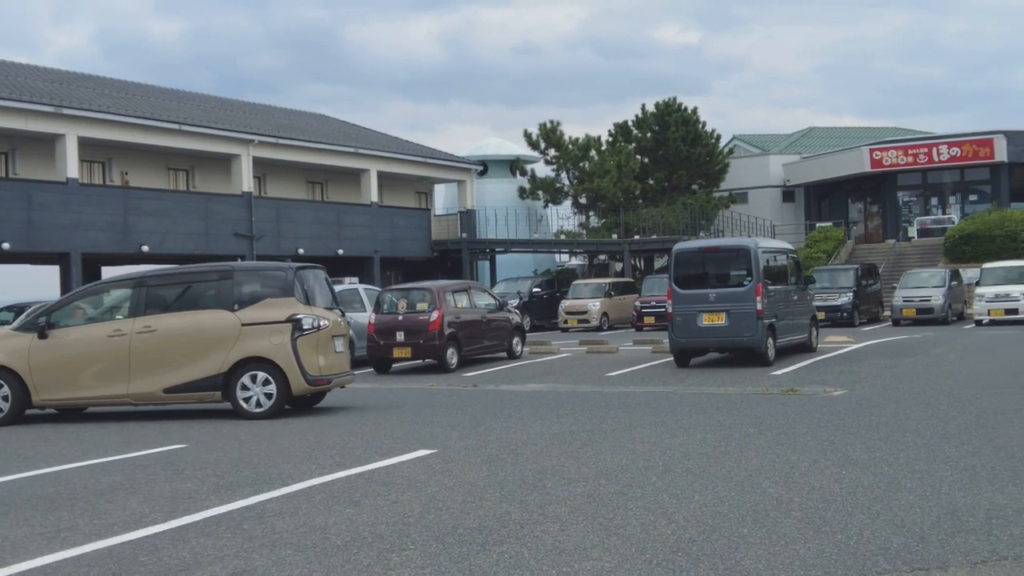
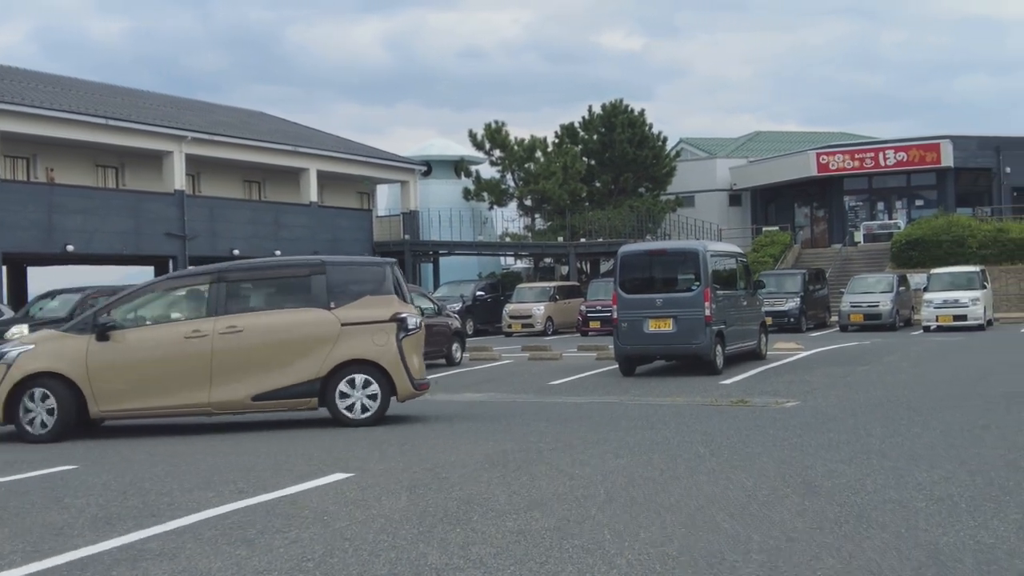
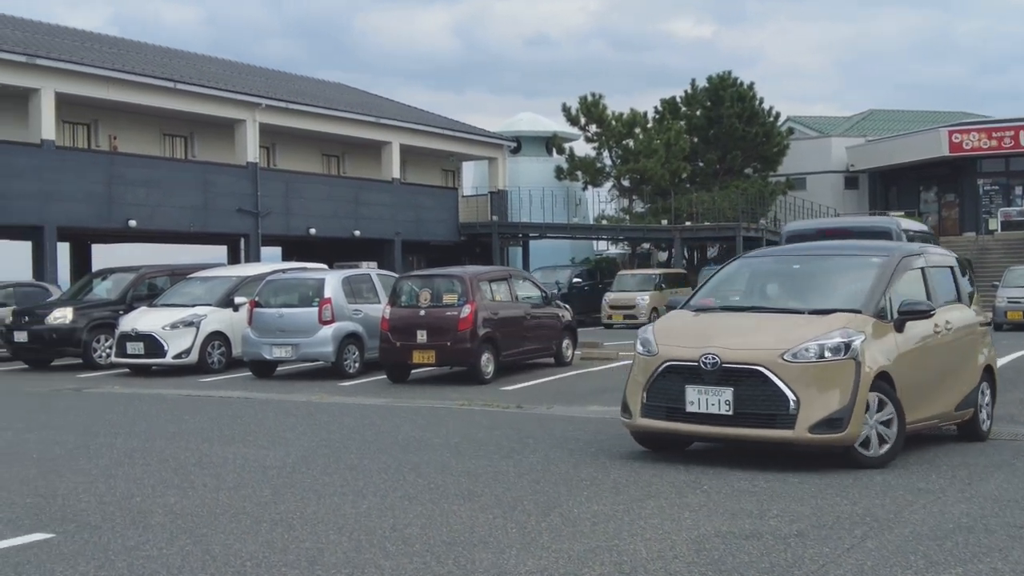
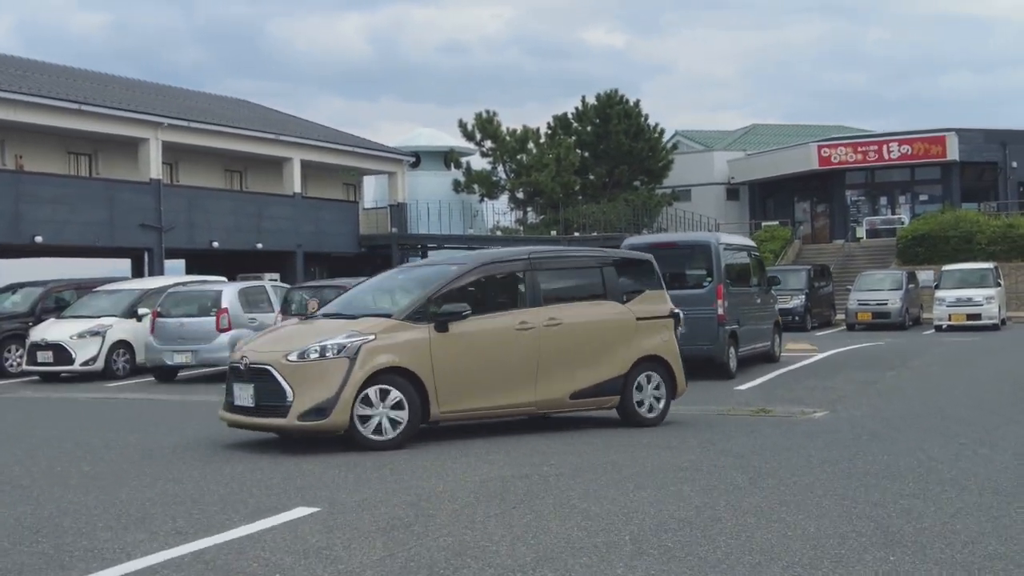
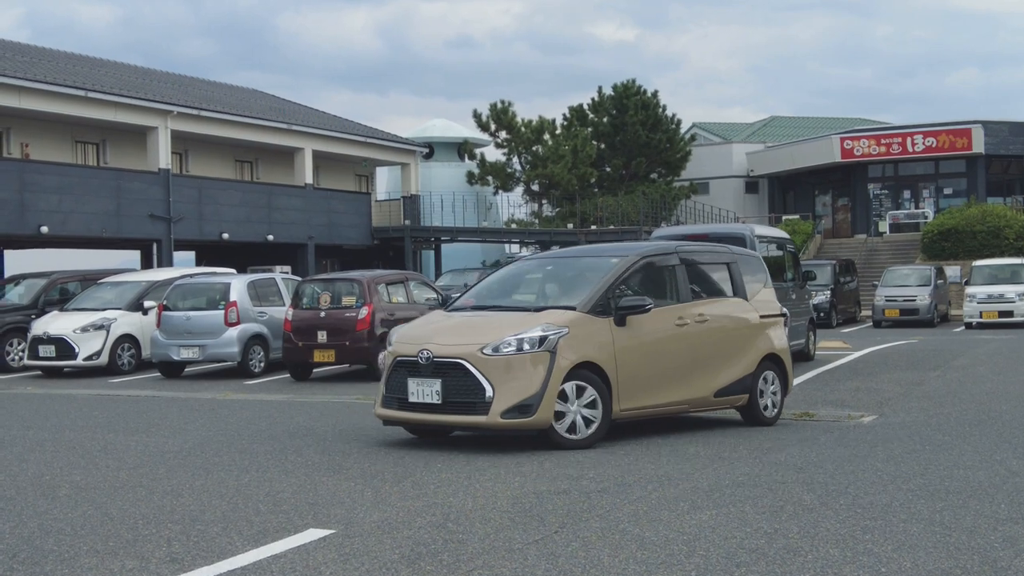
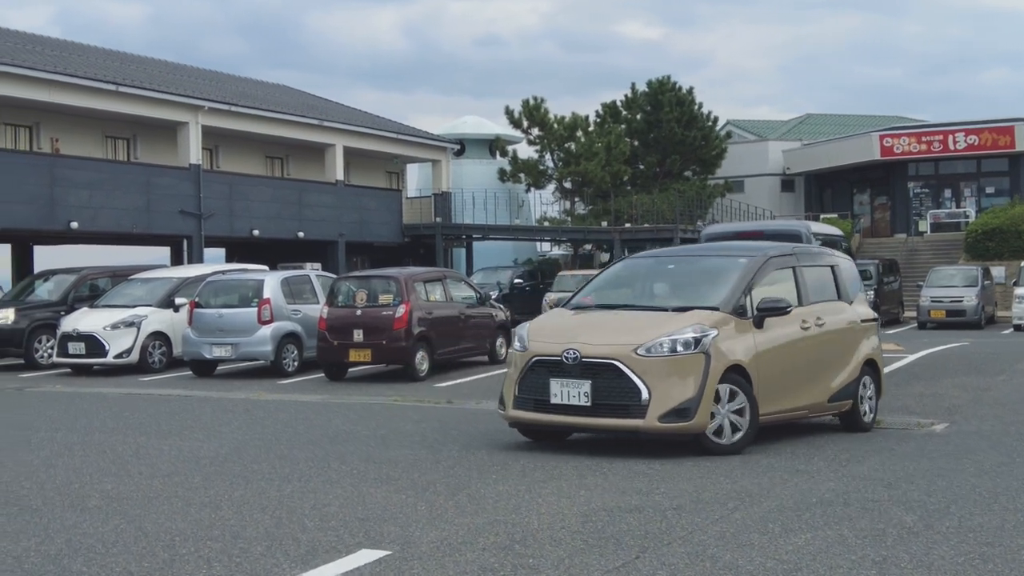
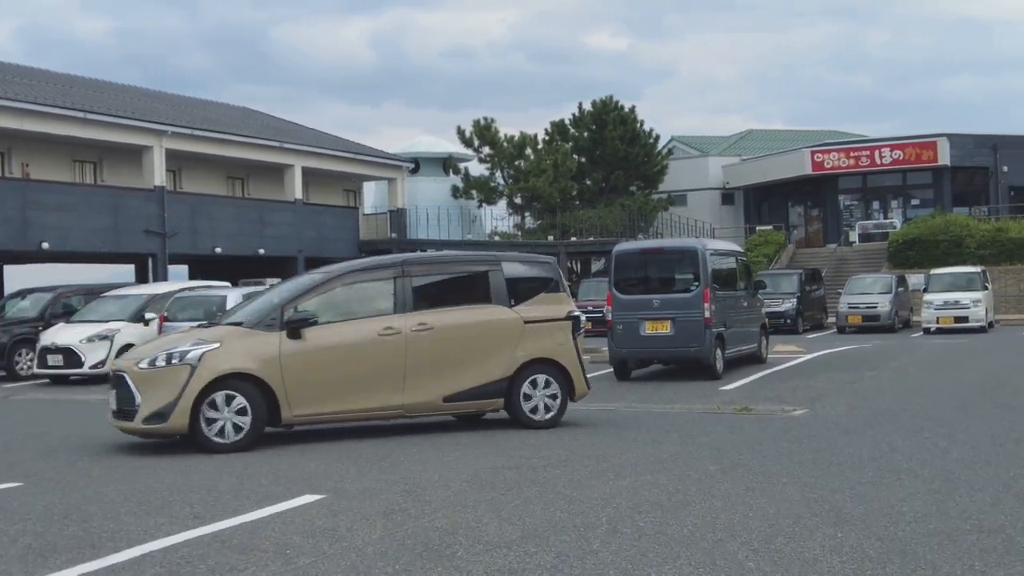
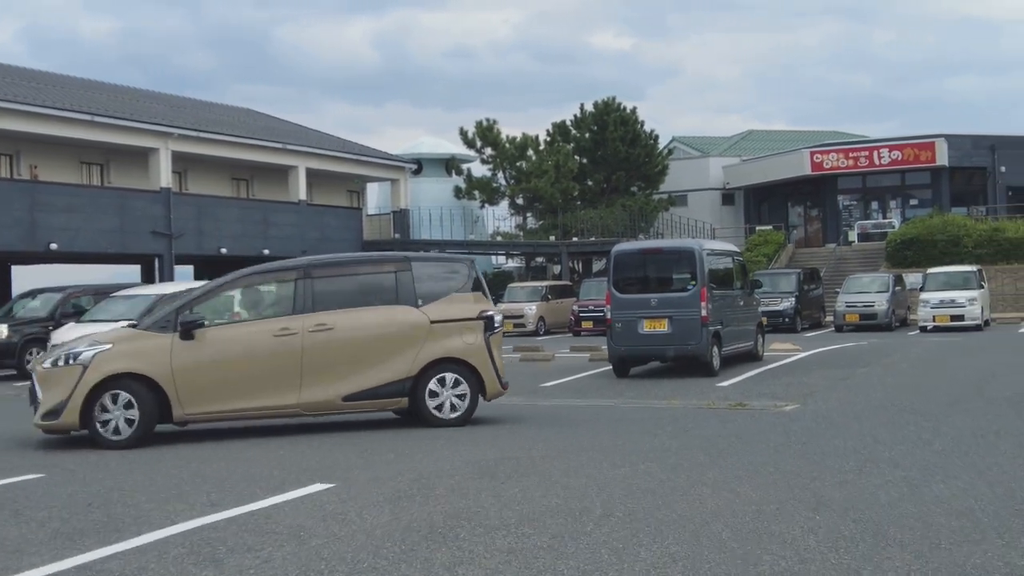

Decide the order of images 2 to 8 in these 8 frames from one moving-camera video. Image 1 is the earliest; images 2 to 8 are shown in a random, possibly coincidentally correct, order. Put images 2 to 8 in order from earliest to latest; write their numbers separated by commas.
2, 8, 7, 4, 5, 6, 3
